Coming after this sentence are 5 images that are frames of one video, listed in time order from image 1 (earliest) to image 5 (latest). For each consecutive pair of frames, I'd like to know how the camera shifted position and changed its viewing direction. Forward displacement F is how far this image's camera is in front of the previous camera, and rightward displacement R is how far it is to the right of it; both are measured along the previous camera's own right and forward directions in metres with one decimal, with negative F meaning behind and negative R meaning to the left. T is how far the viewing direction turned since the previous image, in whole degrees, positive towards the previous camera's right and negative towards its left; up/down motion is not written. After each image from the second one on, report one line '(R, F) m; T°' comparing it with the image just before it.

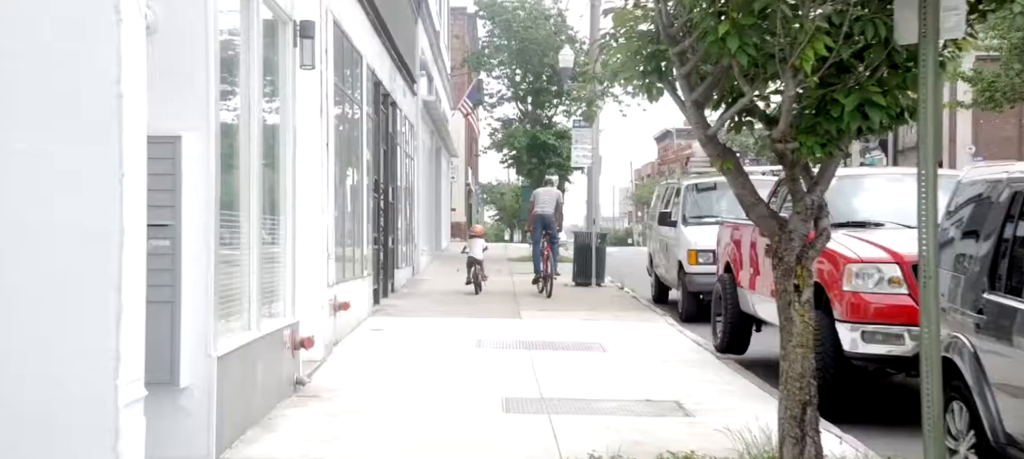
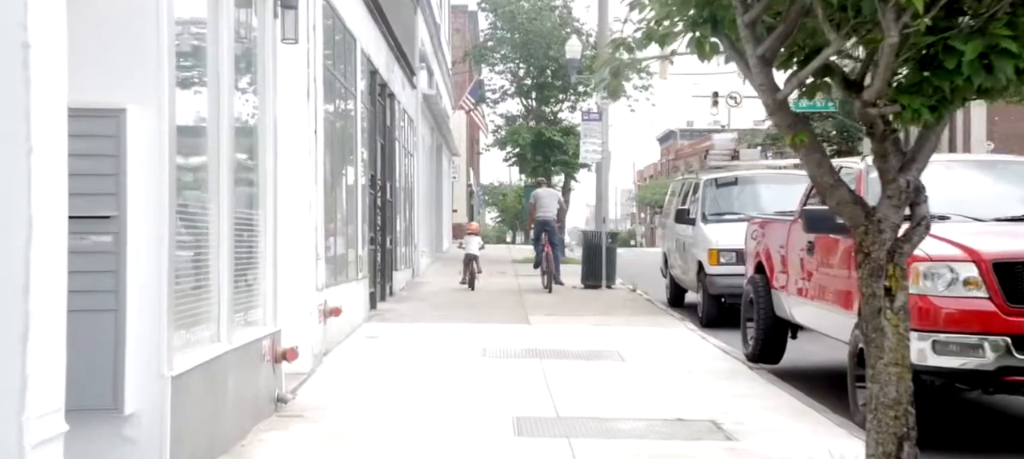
(-0.1, +1.1) m; 0°
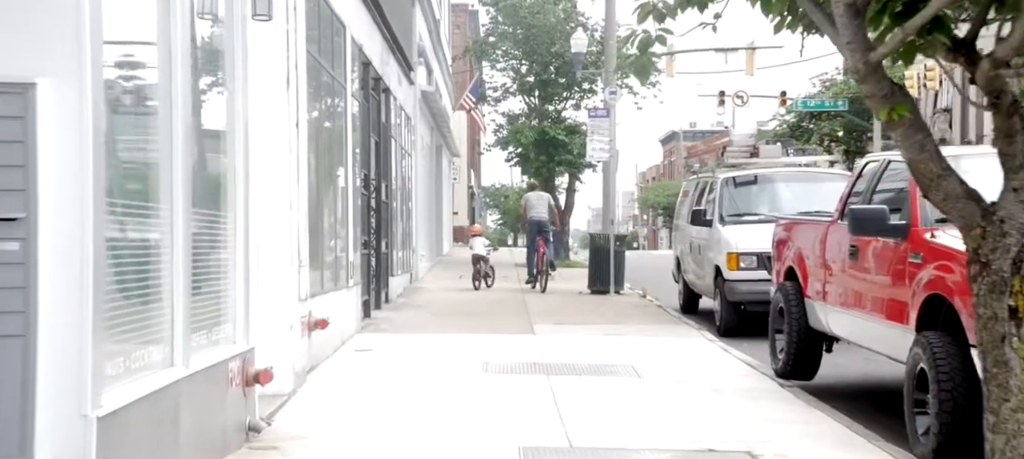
(0.0, +1.0) m; 0°
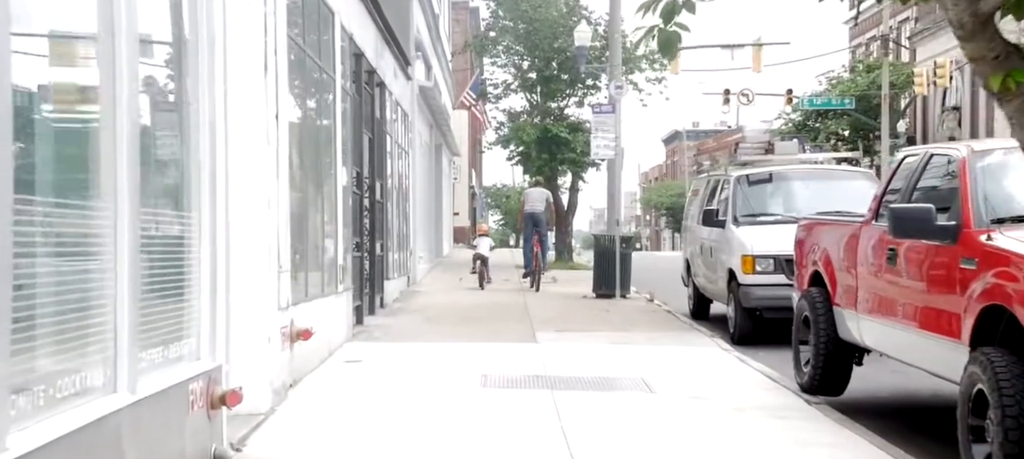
(0.0, +0.8) m; 0°
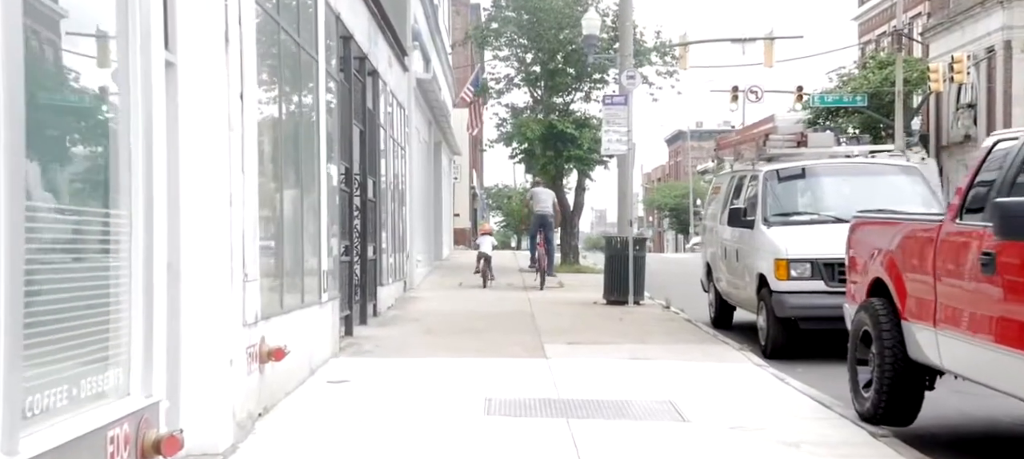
(0.0, +1.3) m; 0°
